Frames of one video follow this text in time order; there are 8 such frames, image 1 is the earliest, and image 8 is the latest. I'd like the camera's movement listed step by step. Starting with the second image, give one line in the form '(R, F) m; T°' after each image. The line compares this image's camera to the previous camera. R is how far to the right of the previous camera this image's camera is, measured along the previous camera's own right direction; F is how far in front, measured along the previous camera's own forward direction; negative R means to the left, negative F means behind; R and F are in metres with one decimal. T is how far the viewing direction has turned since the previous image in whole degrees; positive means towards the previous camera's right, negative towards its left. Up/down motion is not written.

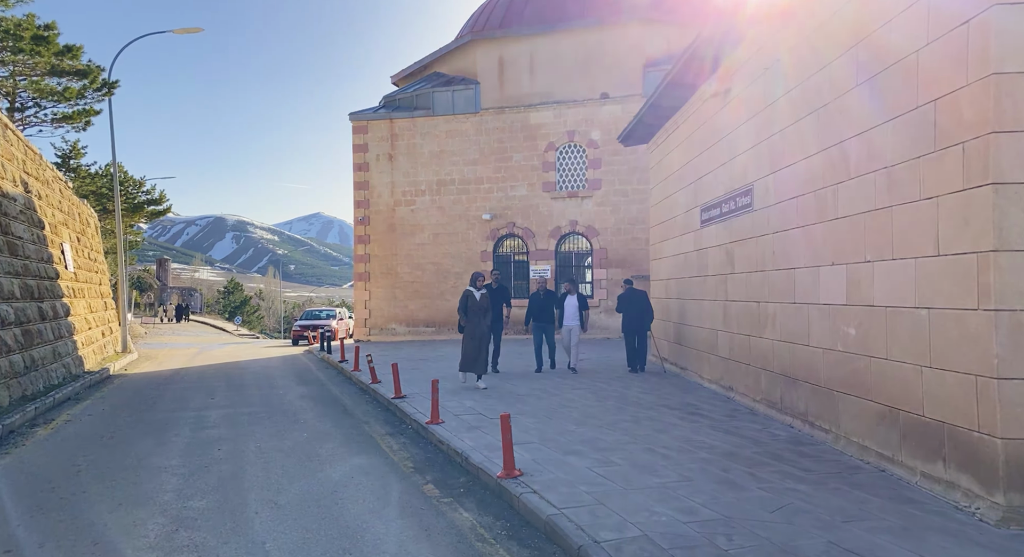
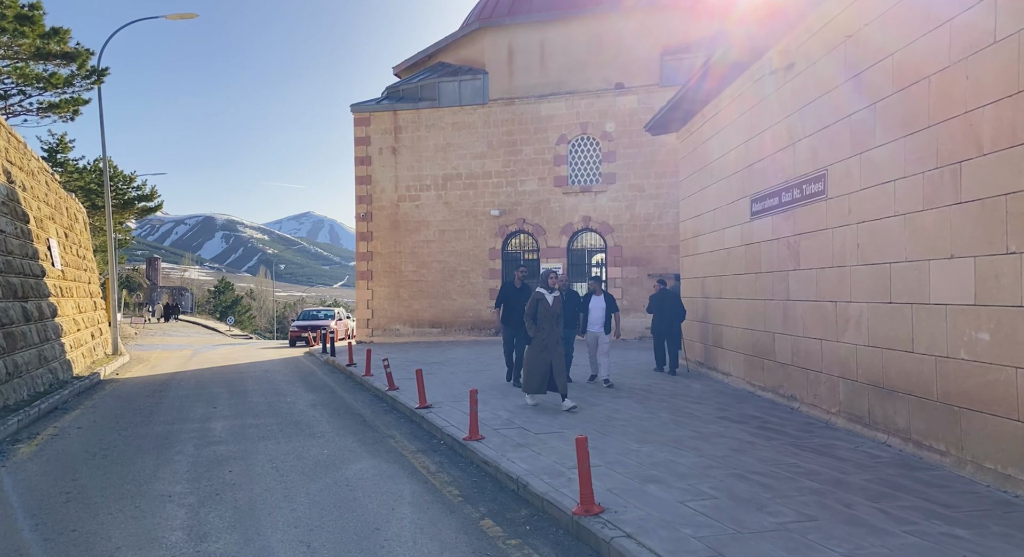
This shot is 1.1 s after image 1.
(-0.6, +0.9) m; +1°
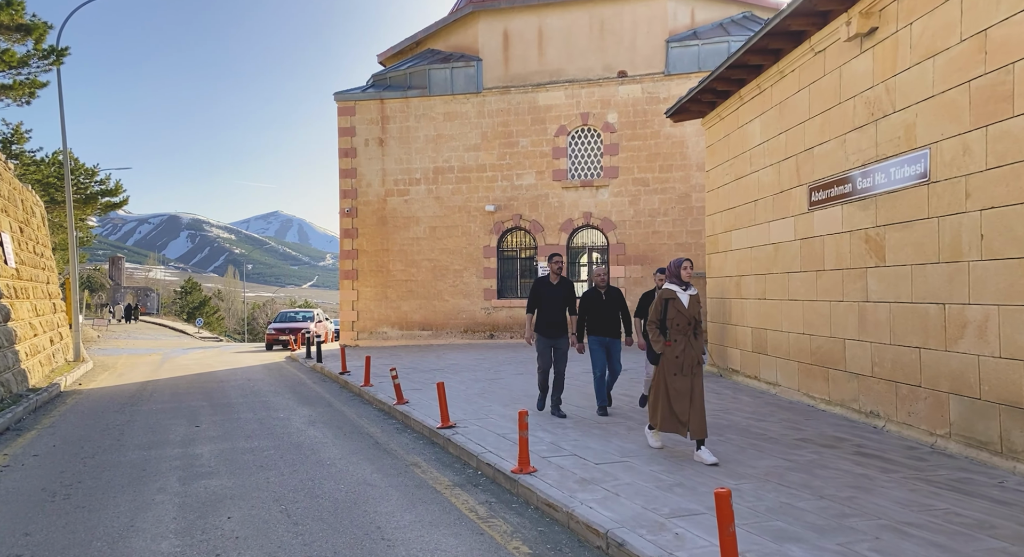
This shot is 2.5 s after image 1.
(-0.7, +1.3) m; +2°
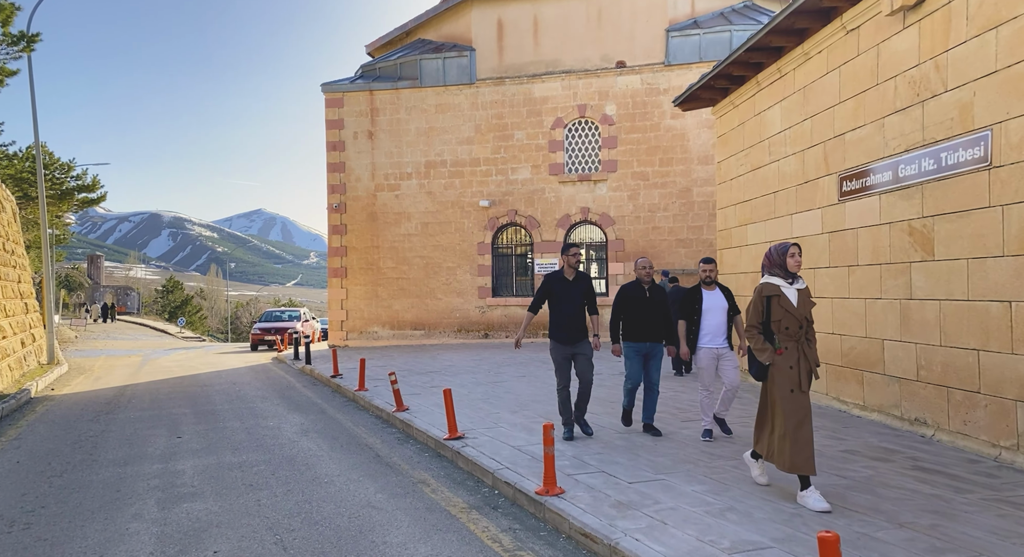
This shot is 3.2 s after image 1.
(-0.3, +0.7) m; +1°
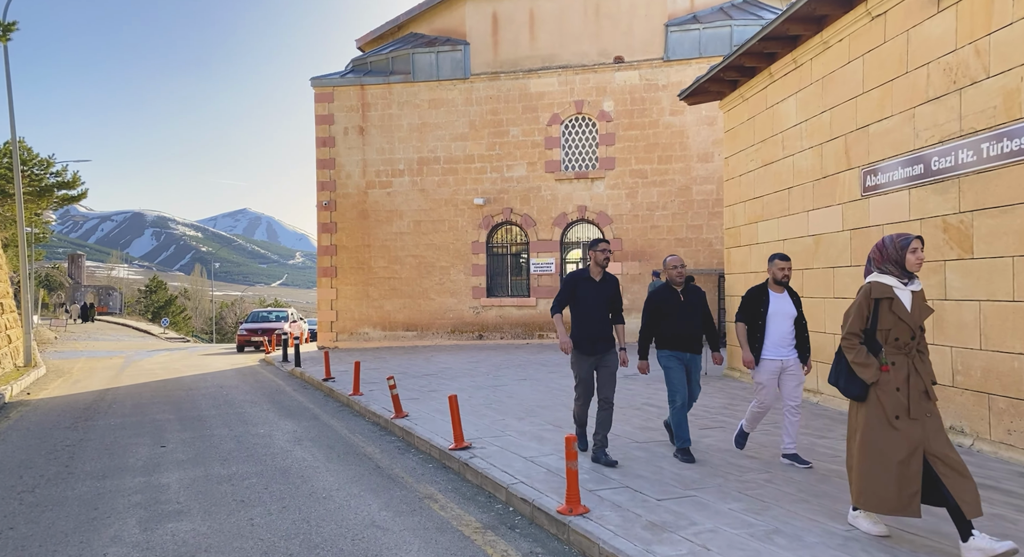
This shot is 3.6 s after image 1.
(-0.2, +0.5) m; +1°
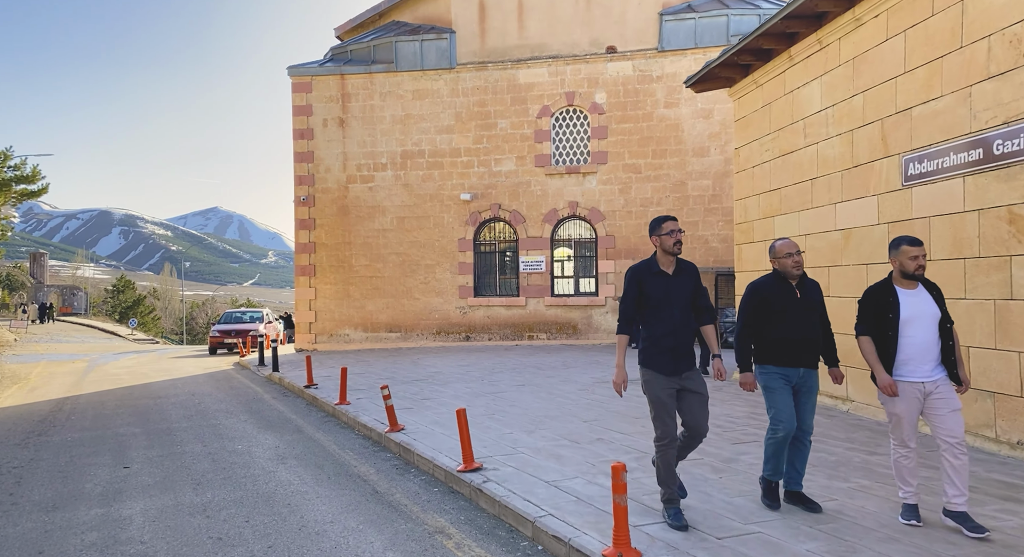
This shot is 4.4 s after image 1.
(-0.4, +0.8) m; +2°
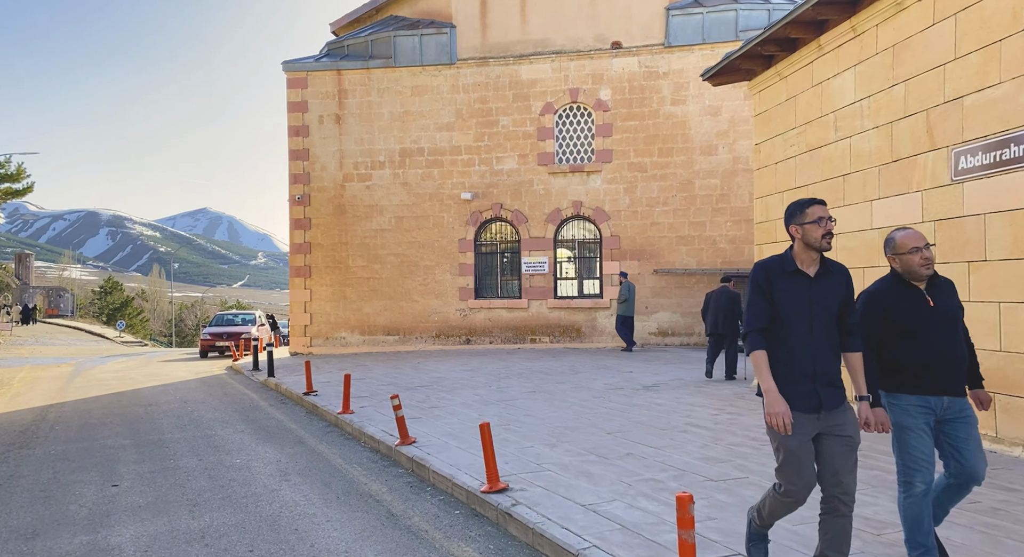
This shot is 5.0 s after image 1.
(-0.3, +0.5) m; +1°
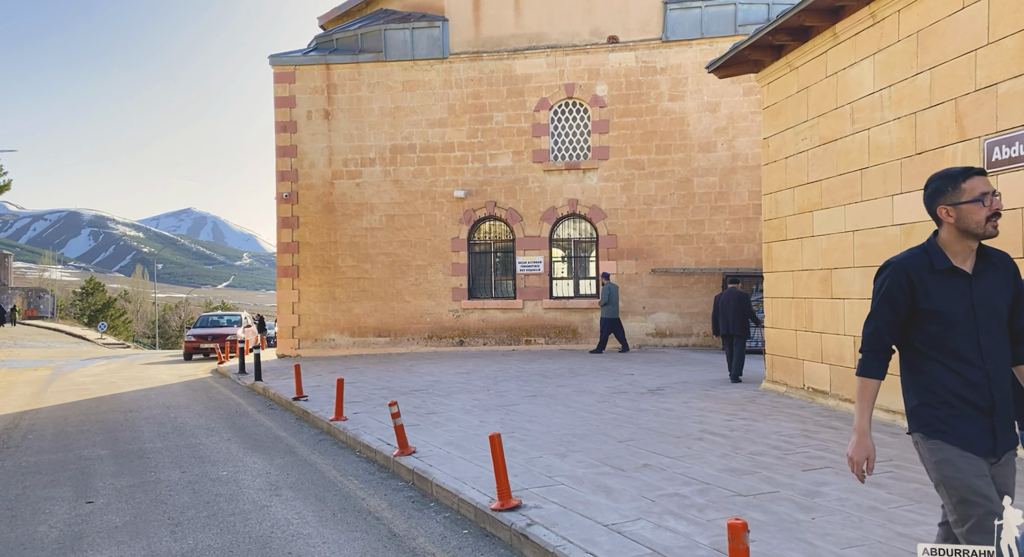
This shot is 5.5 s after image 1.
(-0.2, +0.4) m; +1°
